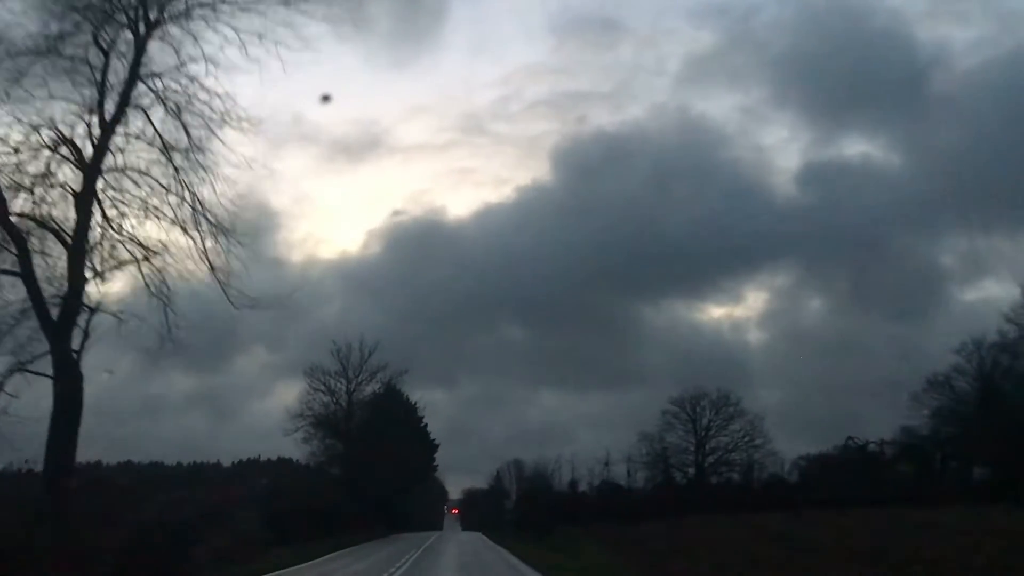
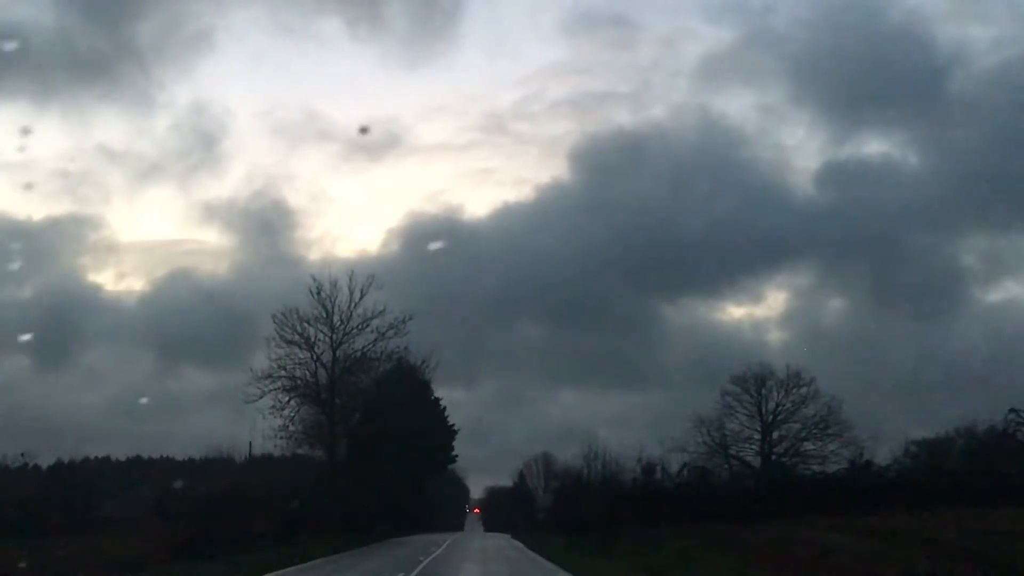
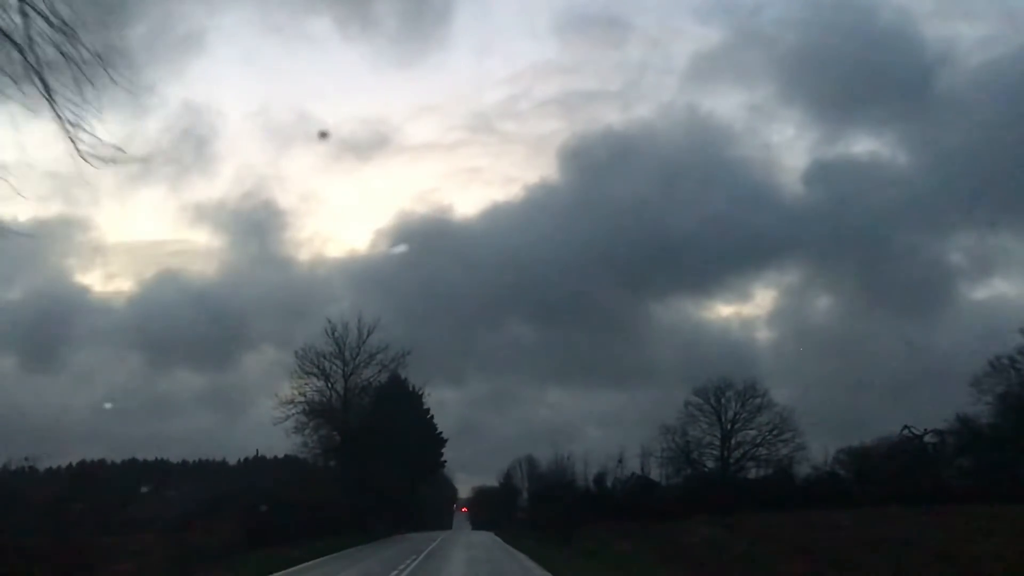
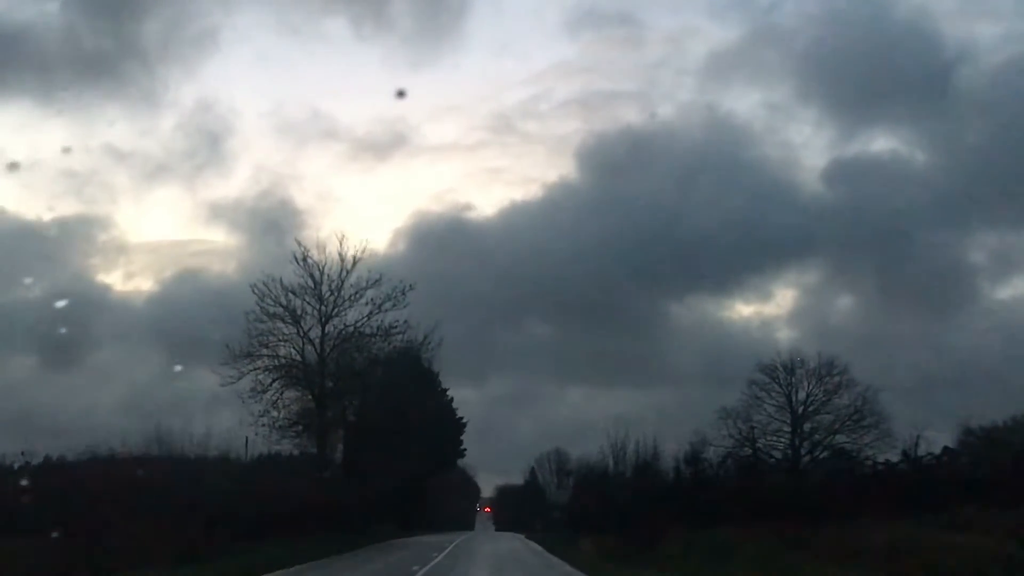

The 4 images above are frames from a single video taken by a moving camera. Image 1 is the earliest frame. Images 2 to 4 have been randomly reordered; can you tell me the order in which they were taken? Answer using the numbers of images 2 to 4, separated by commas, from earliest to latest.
3, 2, 4
